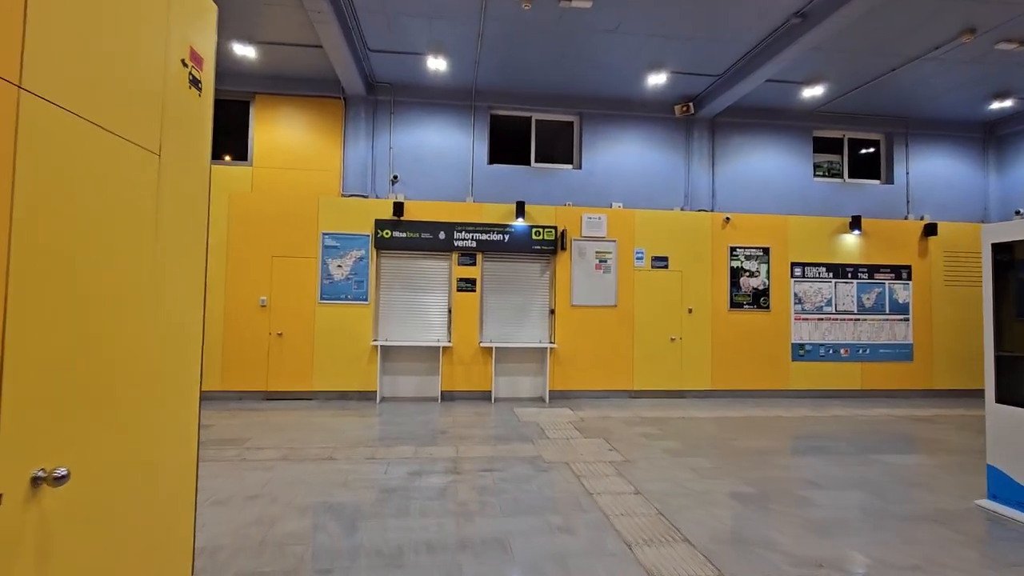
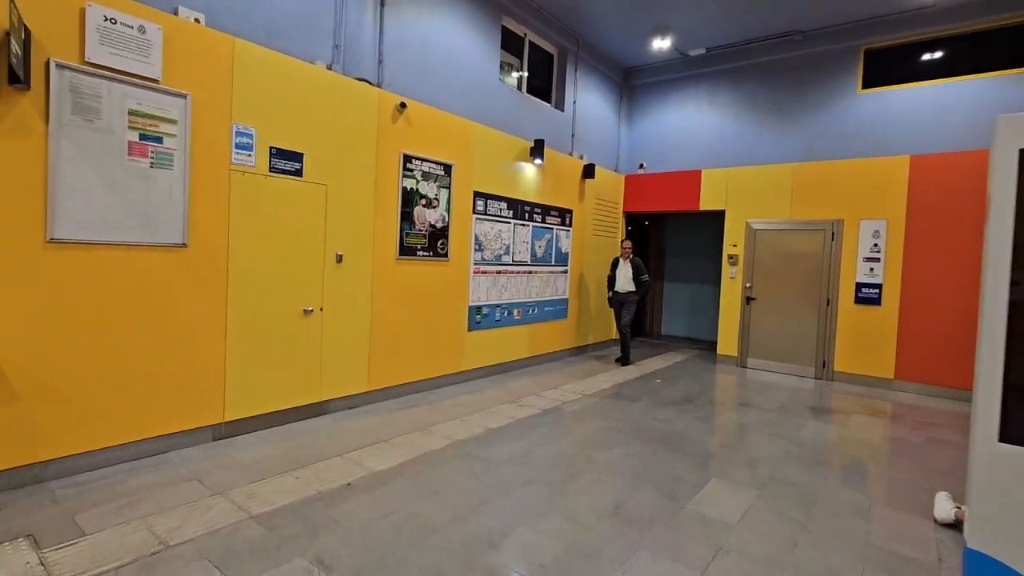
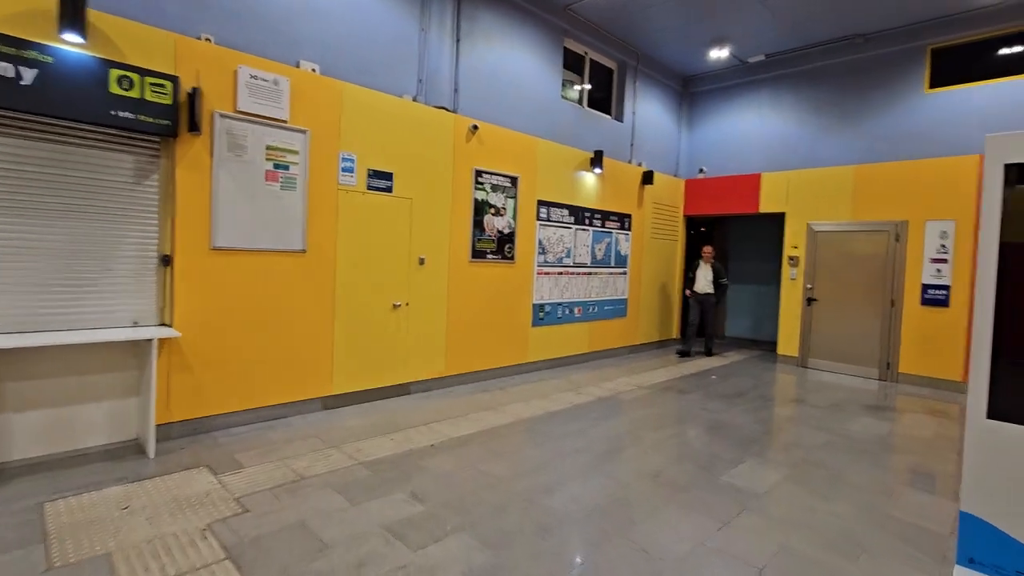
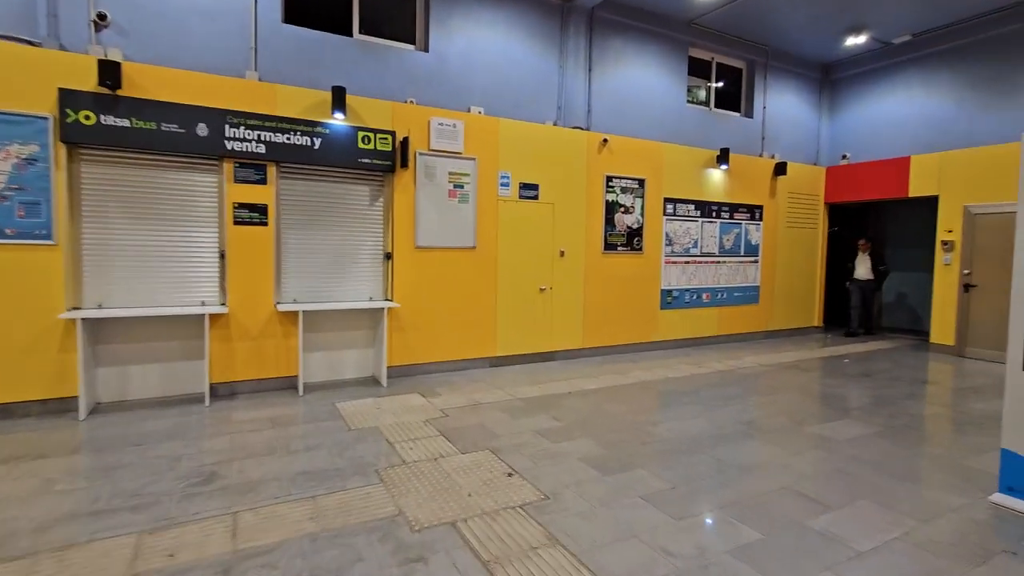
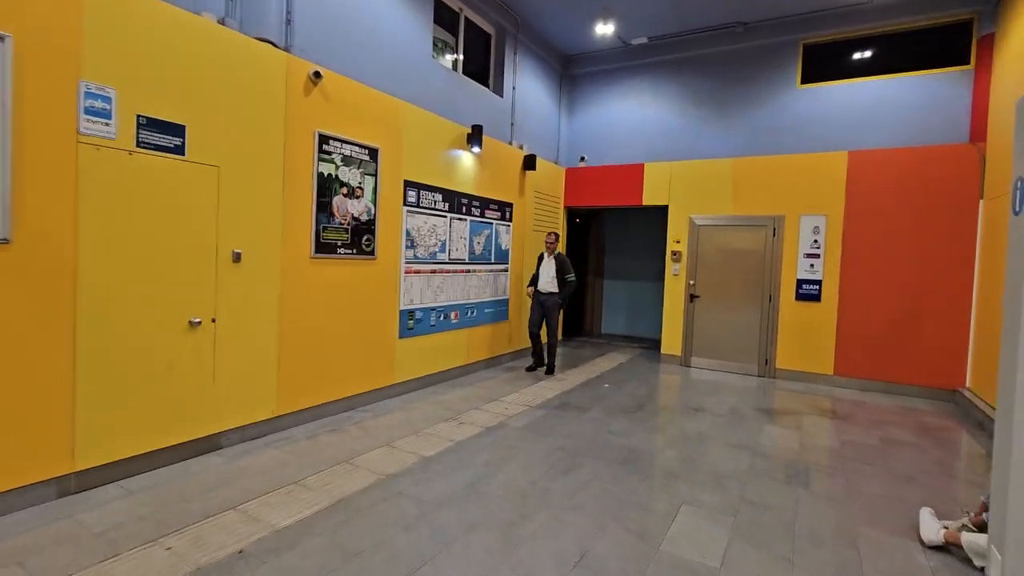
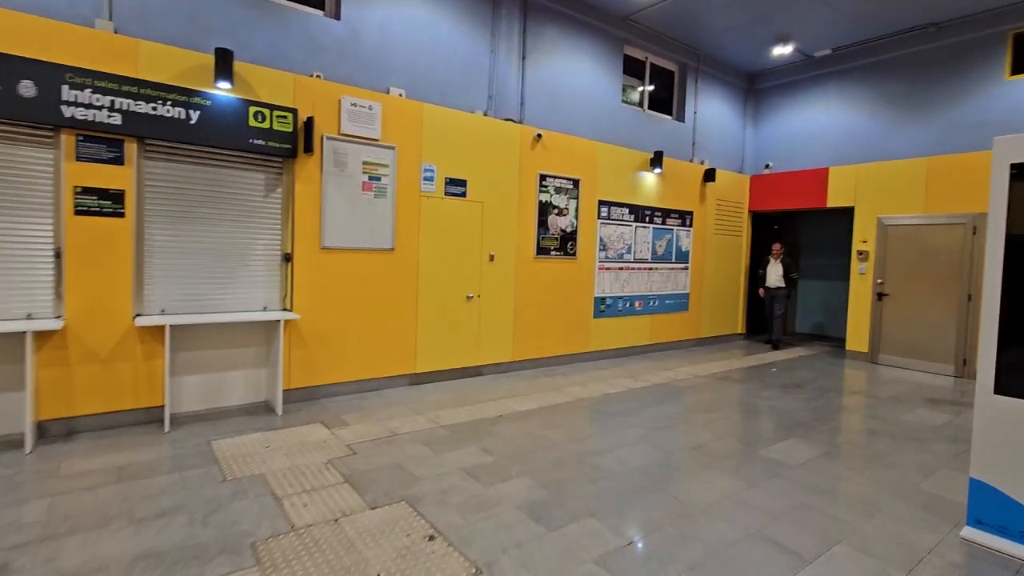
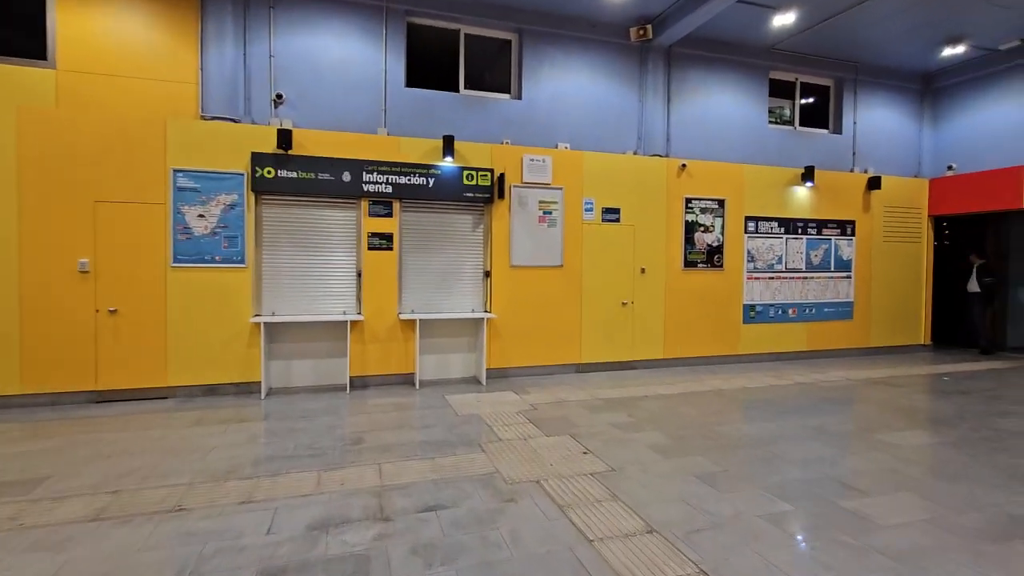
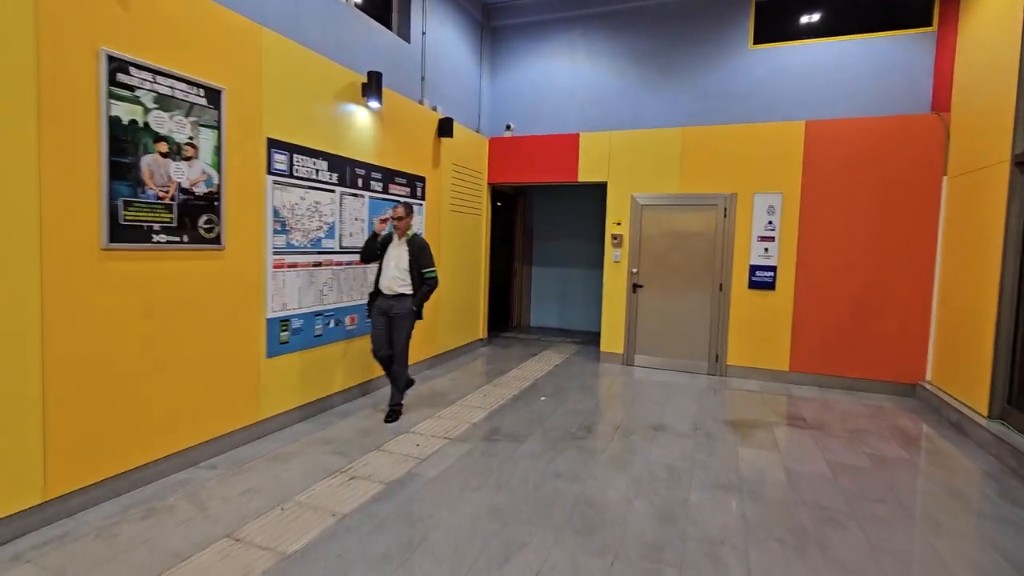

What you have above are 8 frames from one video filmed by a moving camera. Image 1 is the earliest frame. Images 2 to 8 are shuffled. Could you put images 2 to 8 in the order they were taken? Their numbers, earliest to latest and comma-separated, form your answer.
7, 4, 6, 3, 2, 5, 8
